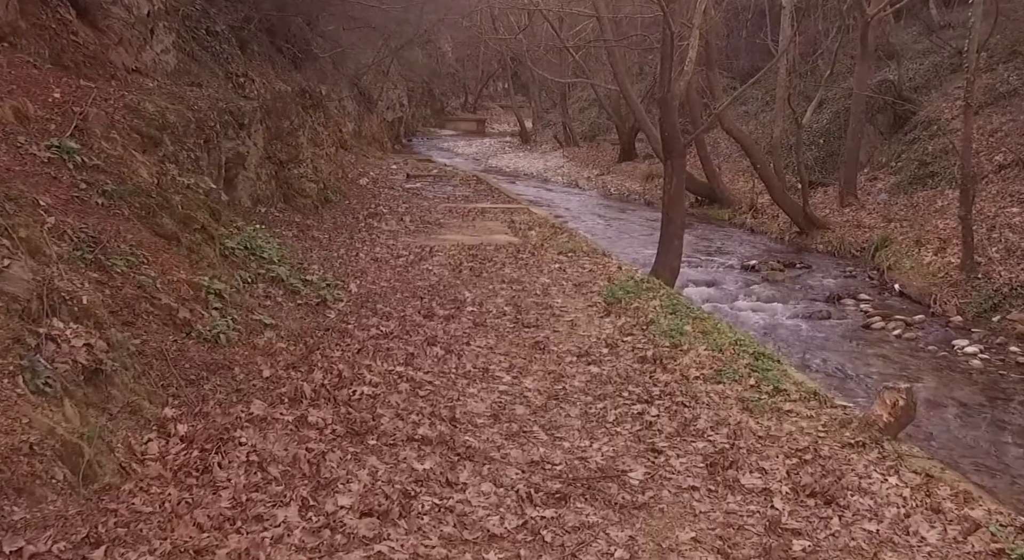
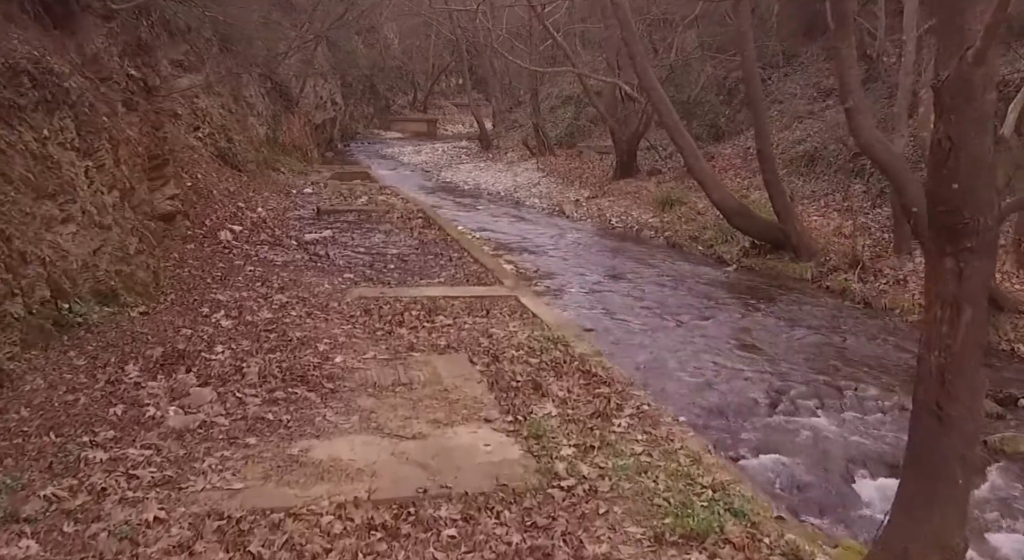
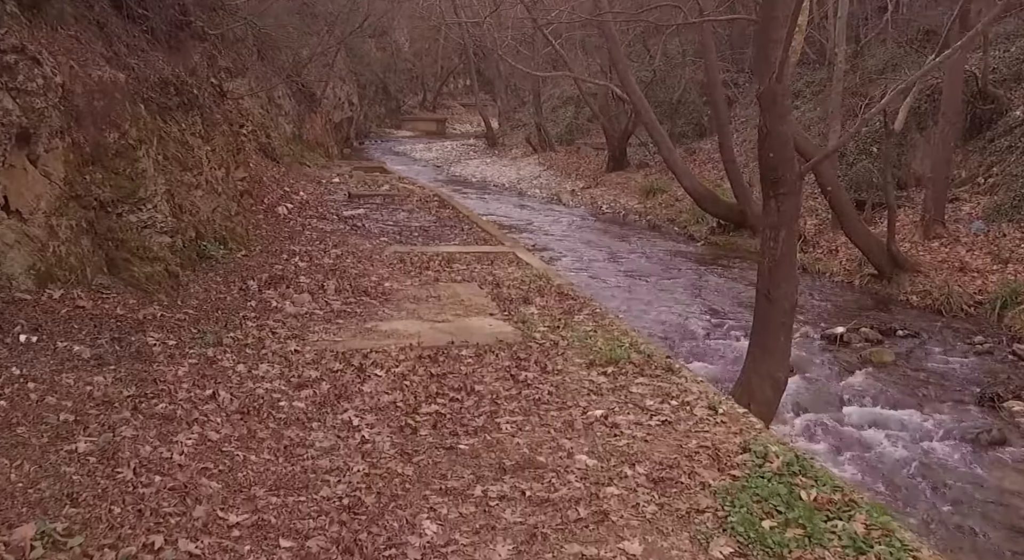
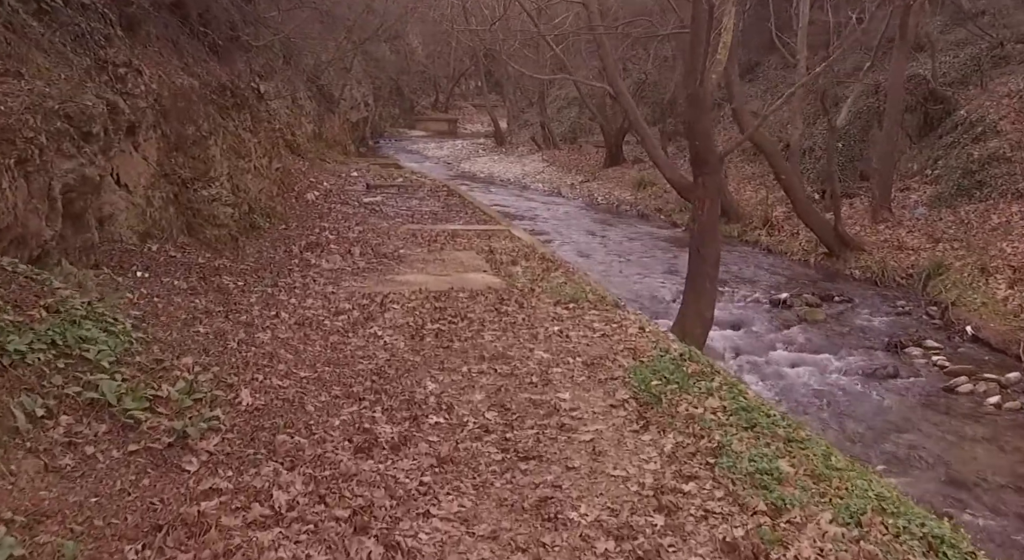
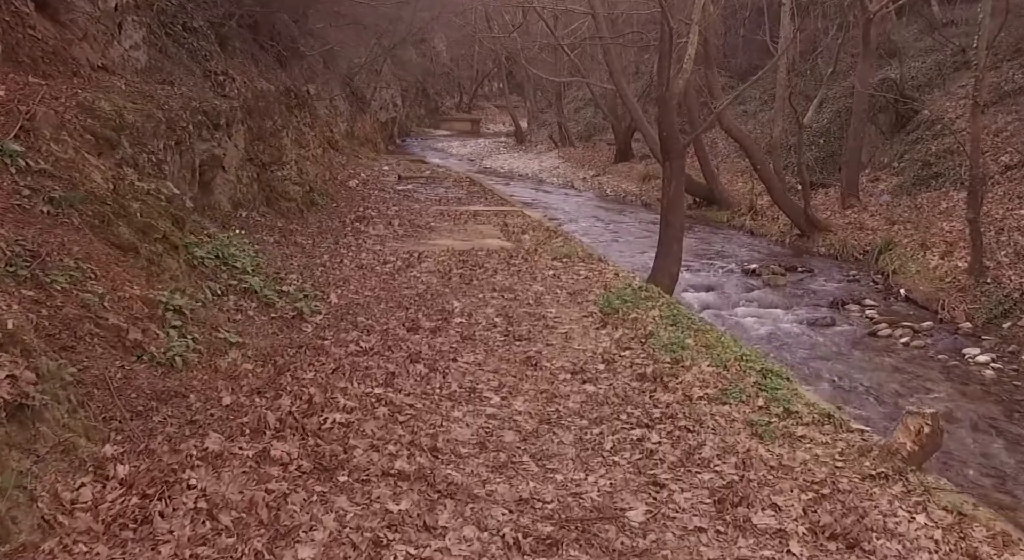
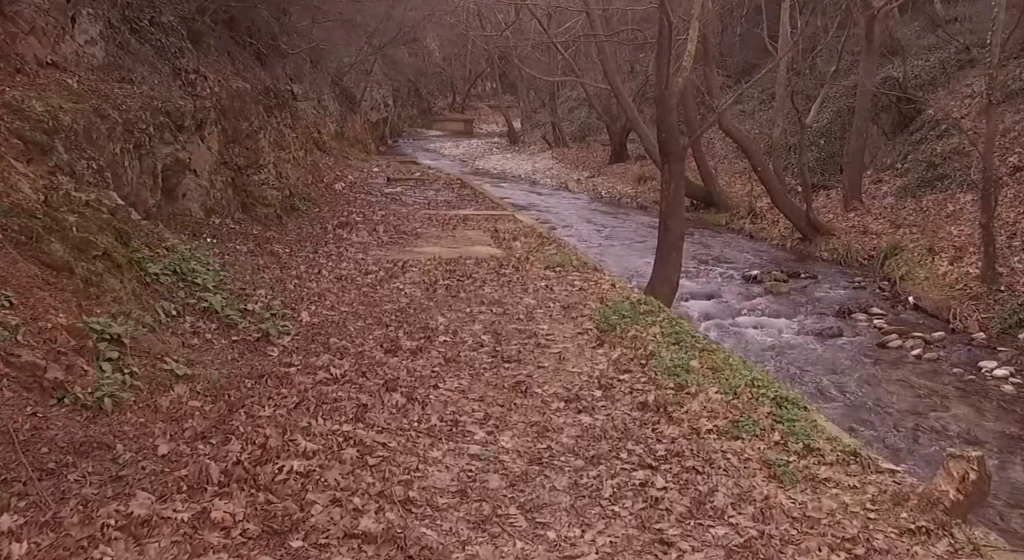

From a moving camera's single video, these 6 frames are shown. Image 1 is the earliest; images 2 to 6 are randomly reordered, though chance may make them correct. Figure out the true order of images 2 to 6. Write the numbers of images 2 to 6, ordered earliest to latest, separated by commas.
5, 6, 4, 3, 2
